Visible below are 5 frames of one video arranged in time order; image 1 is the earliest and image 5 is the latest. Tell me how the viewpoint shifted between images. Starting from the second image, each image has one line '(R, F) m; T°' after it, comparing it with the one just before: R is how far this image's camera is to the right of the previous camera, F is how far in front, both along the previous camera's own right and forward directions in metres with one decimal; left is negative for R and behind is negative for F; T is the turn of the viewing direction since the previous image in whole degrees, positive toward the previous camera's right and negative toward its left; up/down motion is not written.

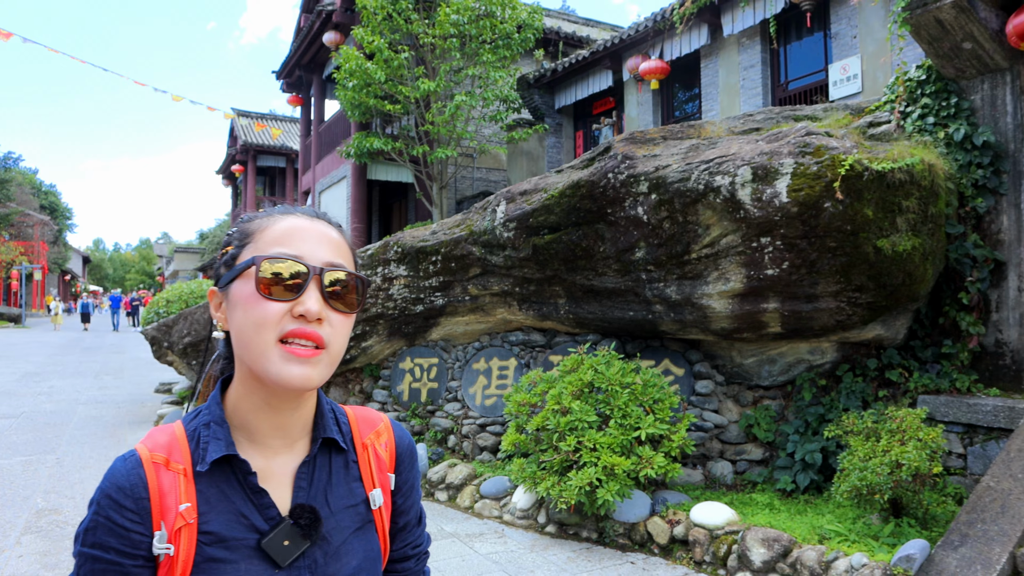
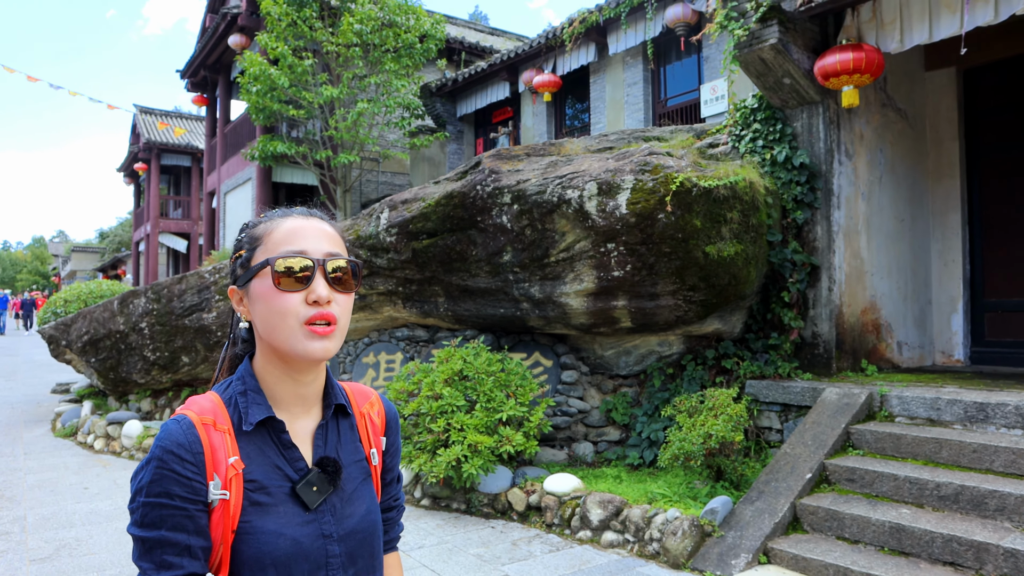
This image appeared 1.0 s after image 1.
(+0.2, -0.6) m; +6°
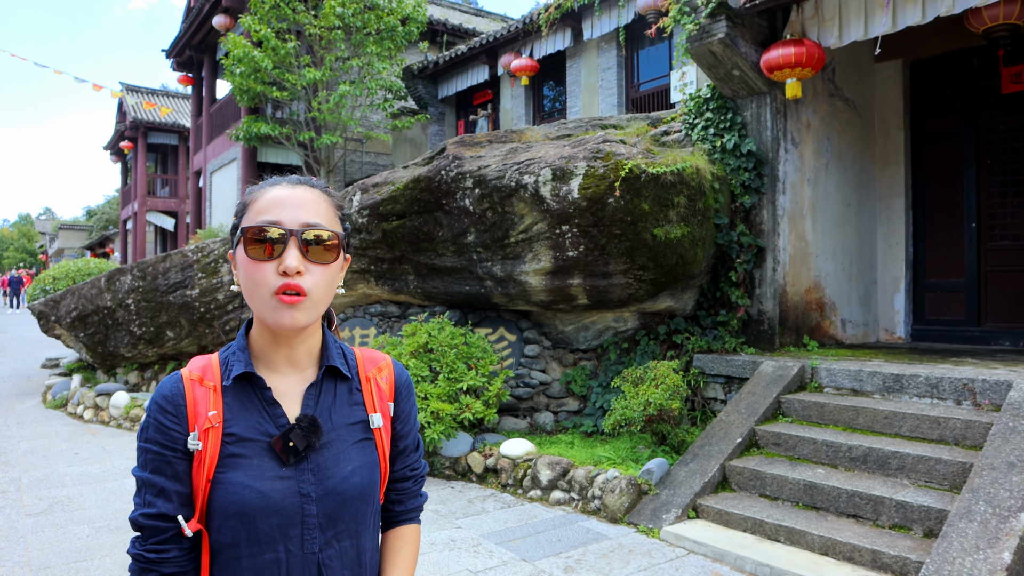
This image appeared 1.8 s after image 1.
(+0.2, -0.3) m; +1°
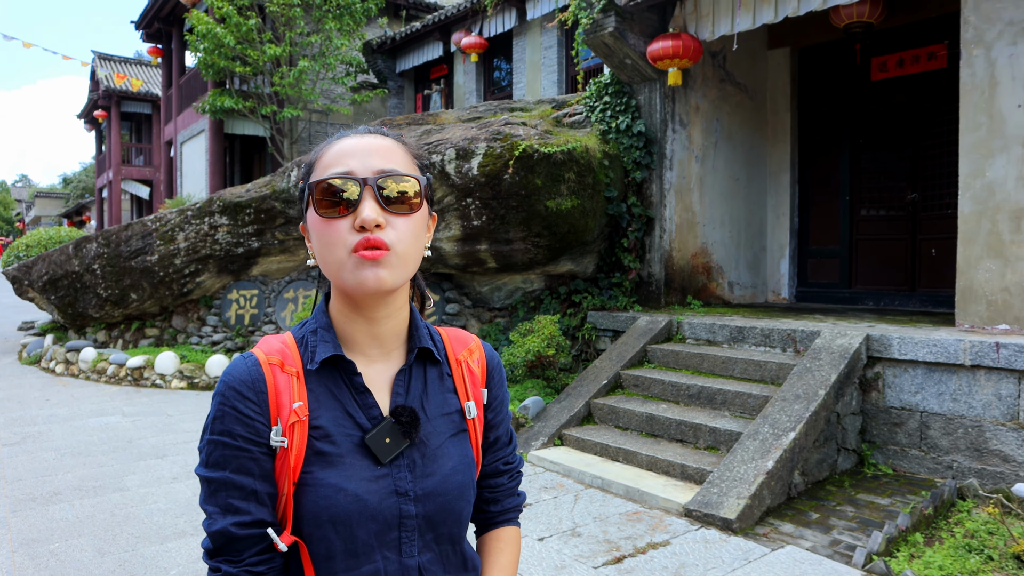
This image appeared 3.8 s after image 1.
(+0.6, -0.8) m; +1°
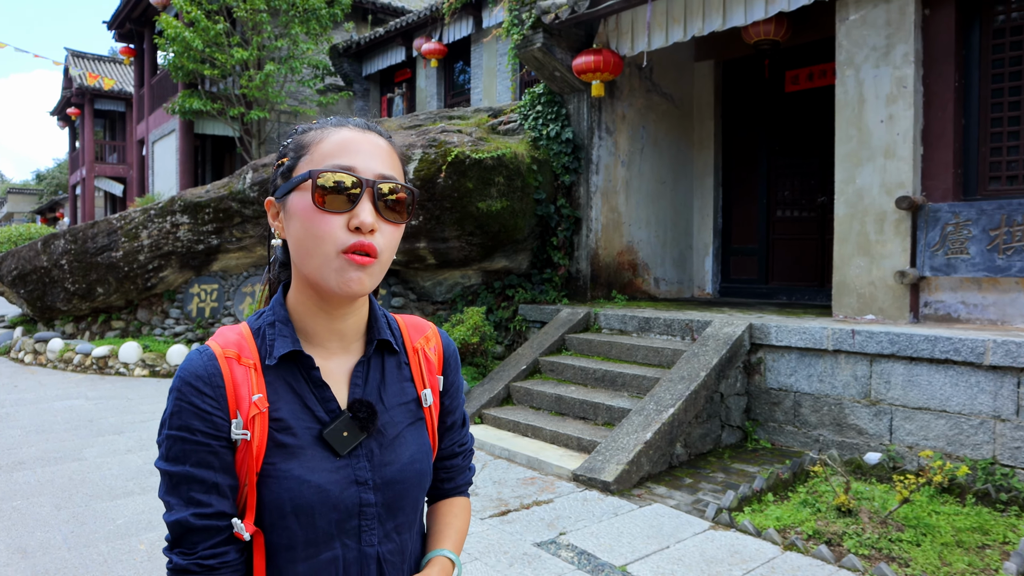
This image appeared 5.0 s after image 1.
(+0.4, -0.5) m; +1°
